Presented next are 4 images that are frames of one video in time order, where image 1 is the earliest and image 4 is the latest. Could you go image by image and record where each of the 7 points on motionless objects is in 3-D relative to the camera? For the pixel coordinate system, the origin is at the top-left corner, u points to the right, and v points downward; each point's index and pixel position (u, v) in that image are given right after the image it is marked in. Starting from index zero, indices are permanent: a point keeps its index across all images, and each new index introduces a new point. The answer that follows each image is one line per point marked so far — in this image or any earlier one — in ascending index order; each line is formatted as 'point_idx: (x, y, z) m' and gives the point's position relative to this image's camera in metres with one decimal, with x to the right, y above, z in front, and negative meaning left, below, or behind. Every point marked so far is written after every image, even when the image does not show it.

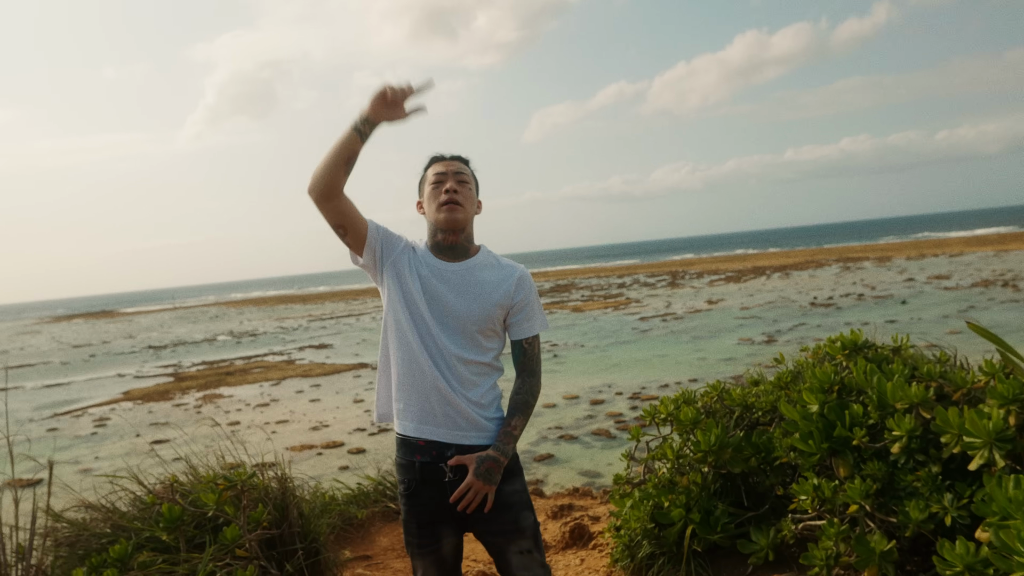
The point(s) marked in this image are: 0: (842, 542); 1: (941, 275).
0: (+0.9, -0.7, +2.6) m
1: (+6.7, +0.2, +15.3) m
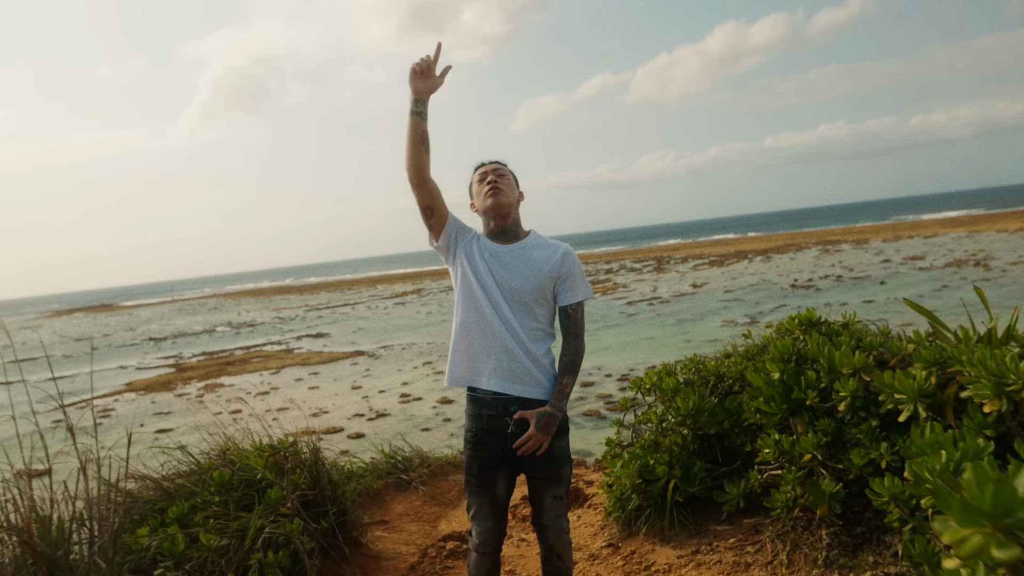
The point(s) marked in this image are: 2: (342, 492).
0: (+0.9, -0.6, +3.0) m
1: (+6.6, +0.5, +15.8) m
2: (-0.7, -0.9, +4.1) m
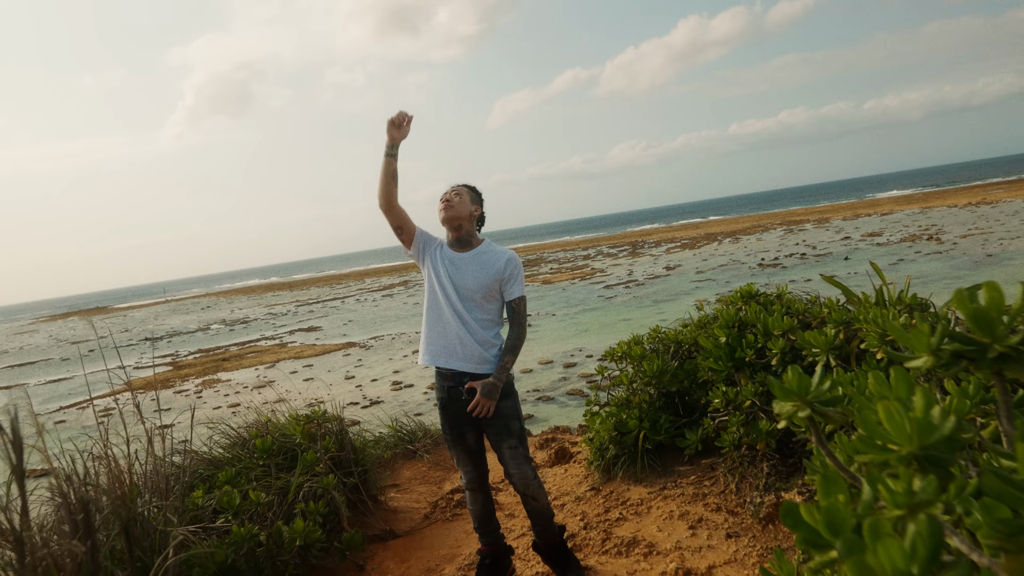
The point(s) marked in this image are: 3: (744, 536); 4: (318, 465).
0: (+0.9, -0.5, +3.8) m
1: (+6.2, +1.0, +16.6) m
2: (-0.7, -0.8, +4.8) m
3: (+0.8, -0.9, +3.4) m
4: (-0.9, -0.8, +4.3) m
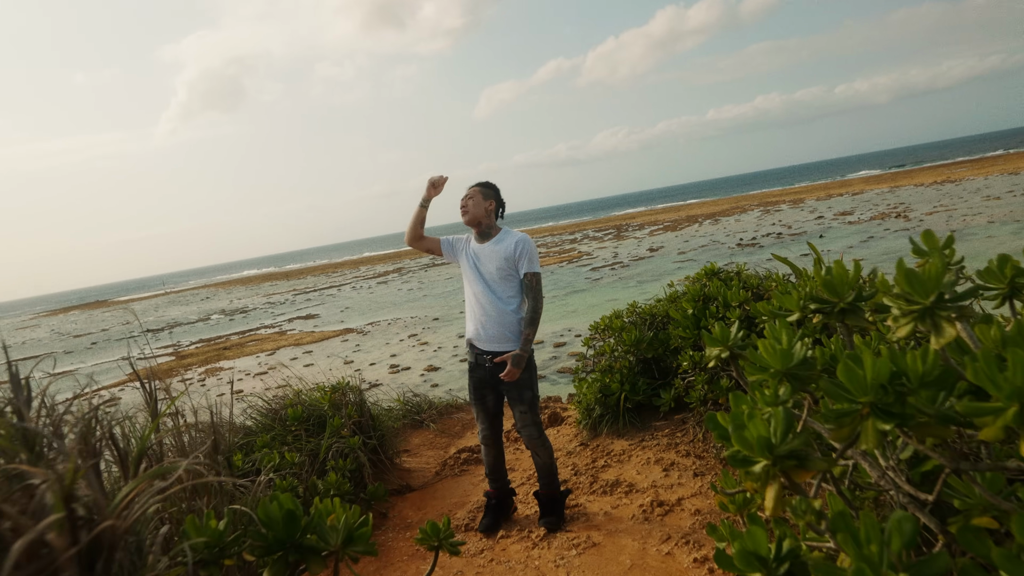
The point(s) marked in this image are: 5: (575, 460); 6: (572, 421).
0: (+0.9, -0.4, +4.4) m
1: (+6.0, +1.4, +17.3) m
2: (-0.7, -0.8, +5.4) m
3: (+0.8, -0.8, +4.1) m
4: (-0.9, -0.7, +5.0) m
5: (+0.3, -0.8, +4.8) m
6: (+0.3, -0.8, +5.6) m
